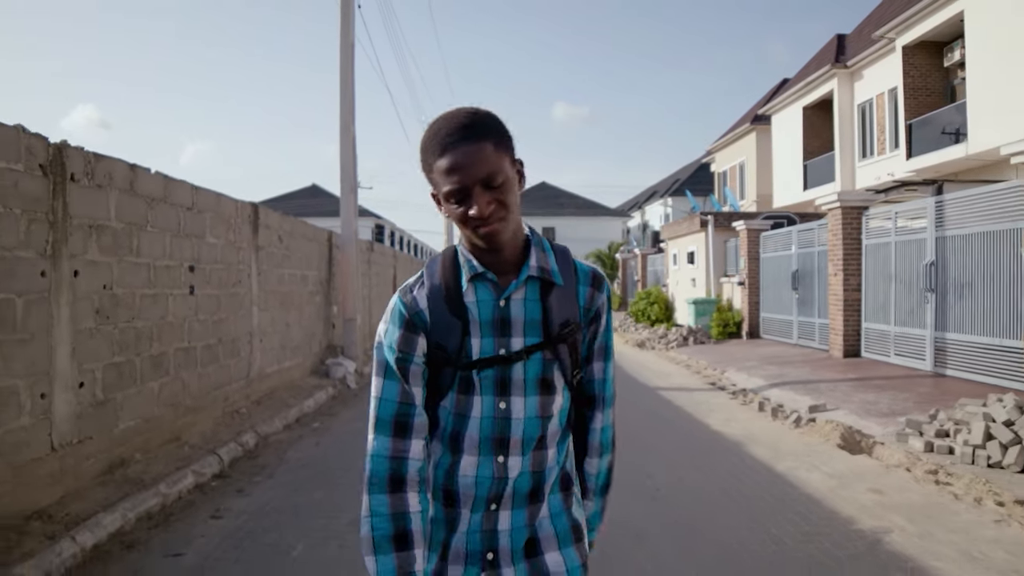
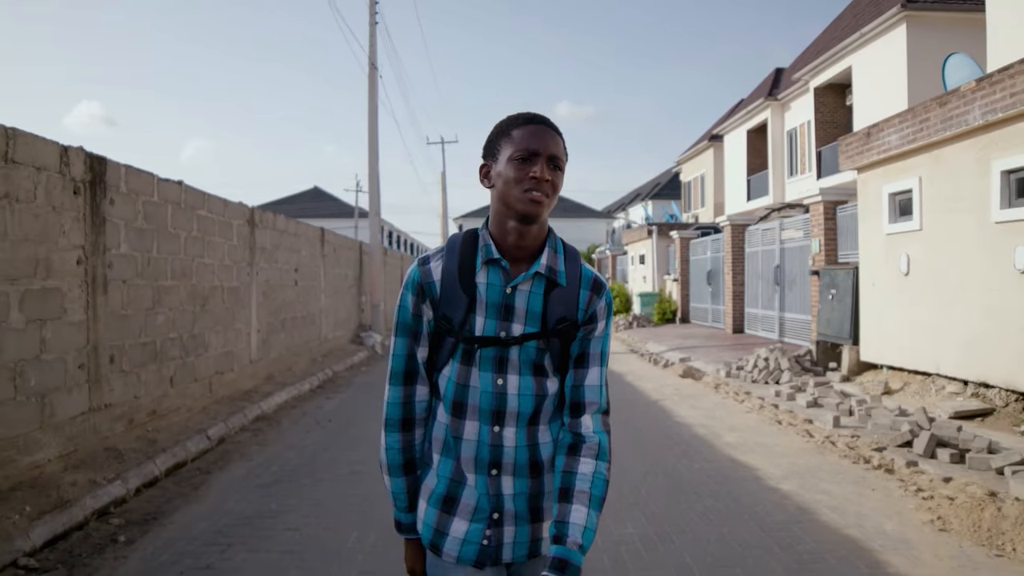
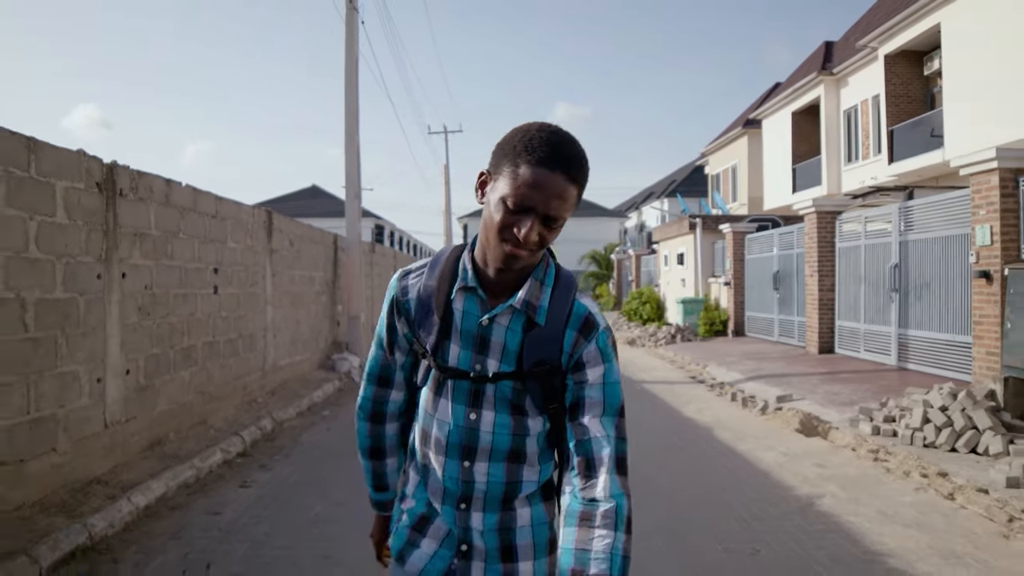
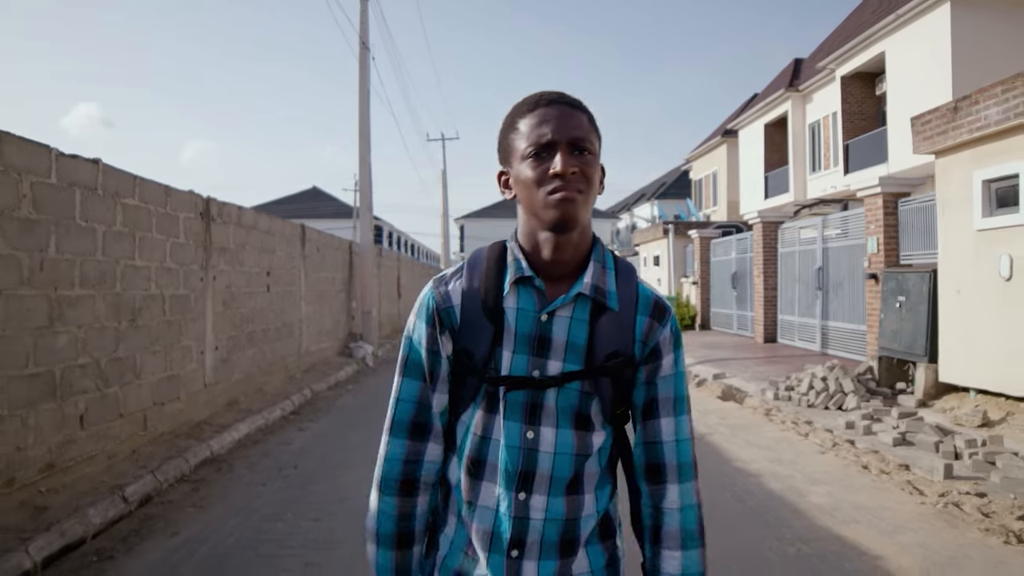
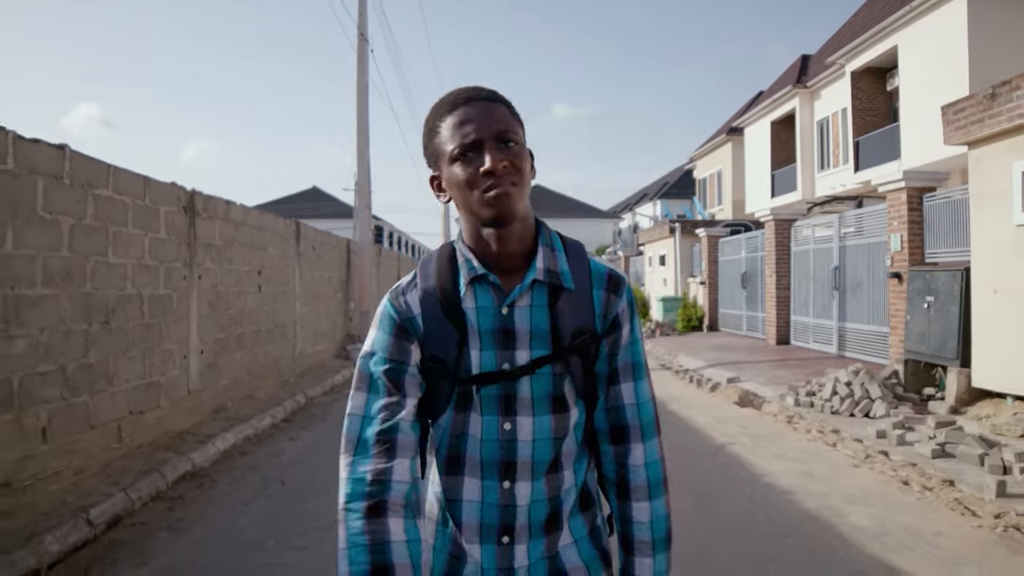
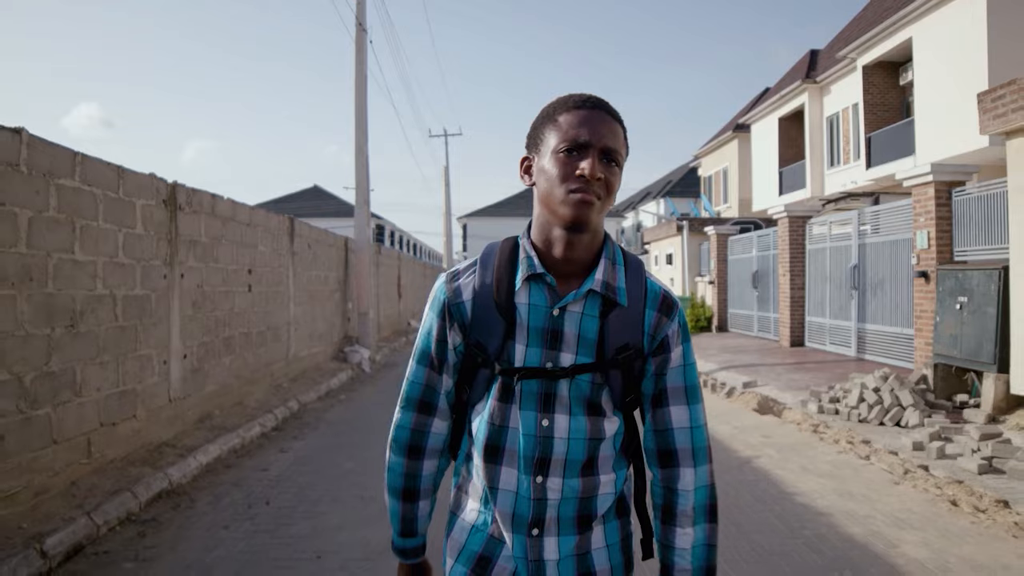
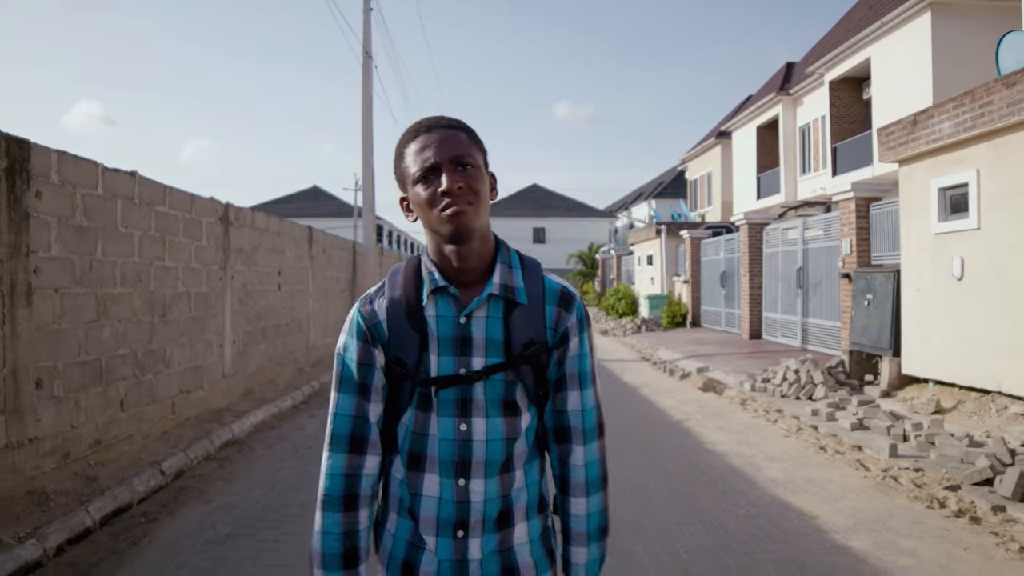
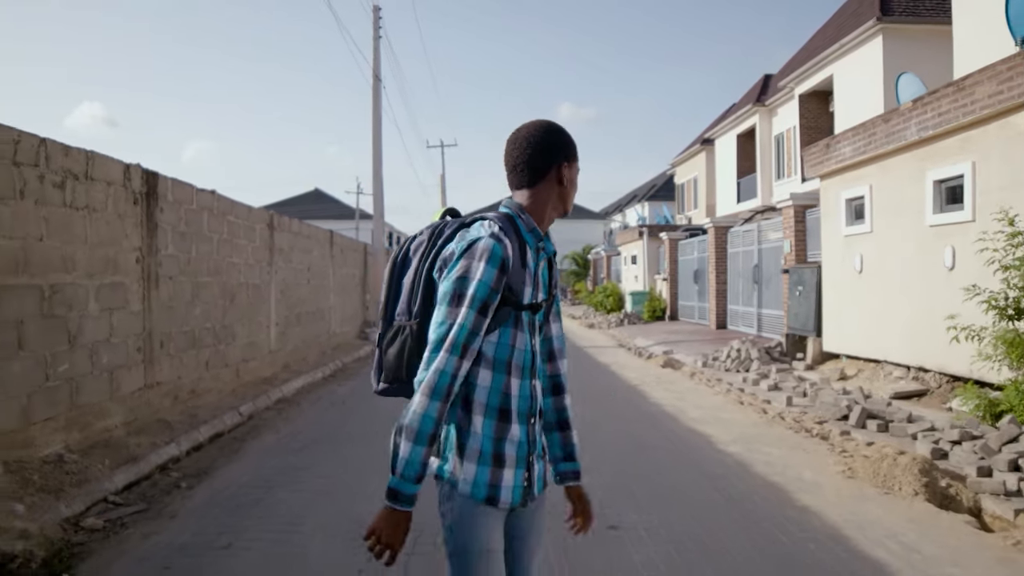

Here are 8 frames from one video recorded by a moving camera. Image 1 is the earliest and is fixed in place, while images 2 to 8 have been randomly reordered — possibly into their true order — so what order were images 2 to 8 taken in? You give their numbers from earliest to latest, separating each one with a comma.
3, 6, 5, 4, 7, 2, 8
